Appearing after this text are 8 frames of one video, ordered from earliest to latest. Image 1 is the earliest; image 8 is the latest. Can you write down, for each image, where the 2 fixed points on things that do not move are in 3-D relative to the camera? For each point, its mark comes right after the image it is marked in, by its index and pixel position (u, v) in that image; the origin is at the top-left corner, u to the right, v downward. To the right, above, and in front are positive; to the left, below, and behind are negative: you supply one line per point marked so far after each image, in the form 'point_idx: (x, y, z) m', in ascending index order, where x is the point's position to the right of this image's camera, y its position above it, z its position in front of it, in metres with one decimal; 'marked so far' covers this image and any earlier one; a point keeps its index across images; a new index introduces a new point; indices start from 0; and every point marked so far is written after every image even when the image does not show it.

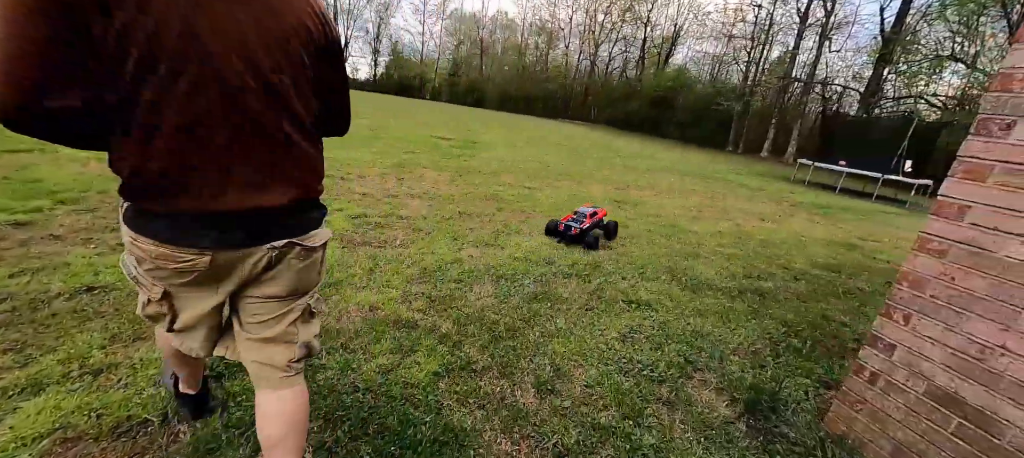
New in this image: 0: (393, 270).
0: (-0.7, -0.2, +2.3) m
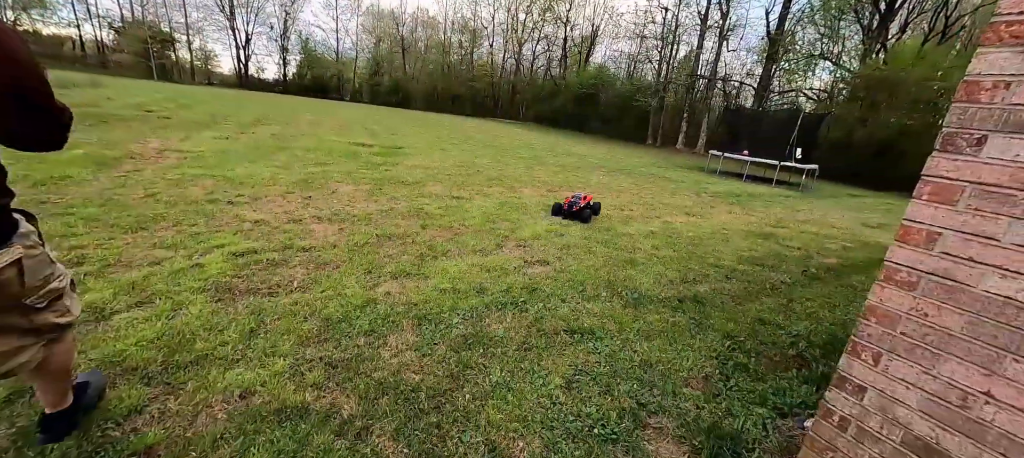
0: (-1.1, -0.5, +1.9) m
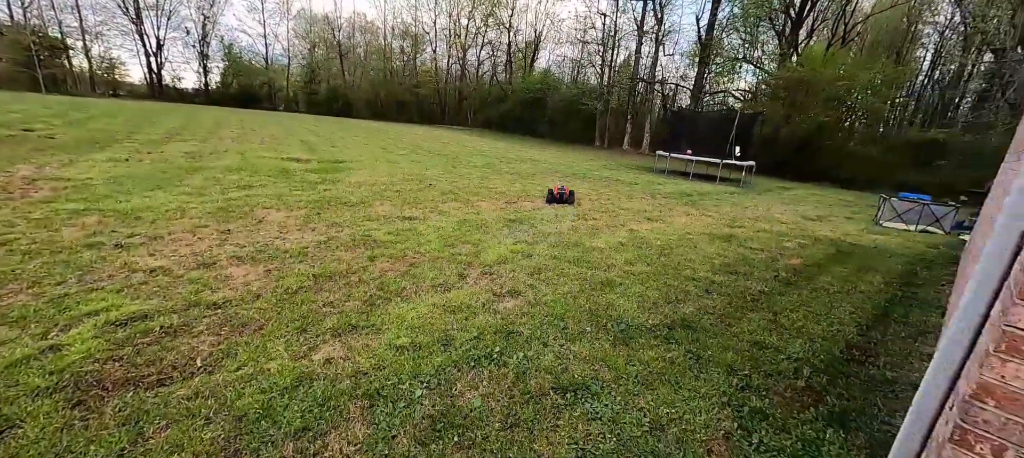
0: (-1.1, -0.7, +1.3) m
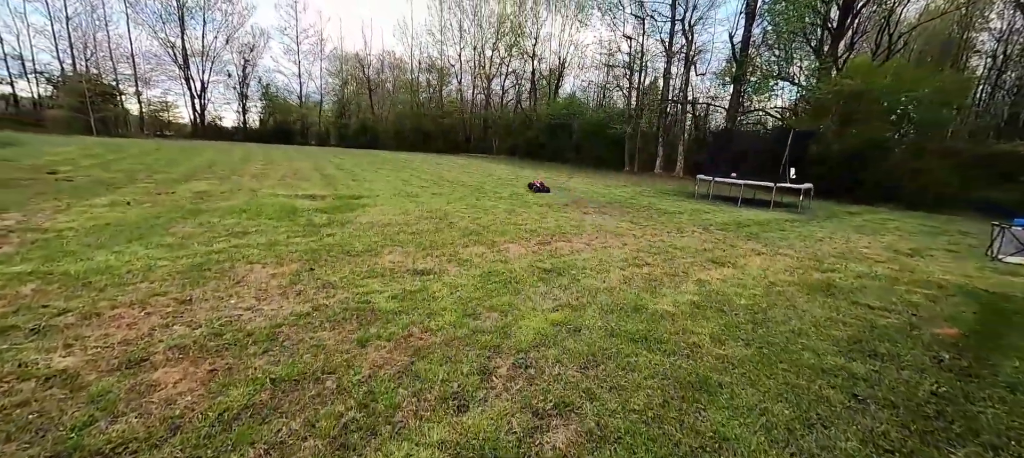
0: (-1.0, -1.0, +0.4) m
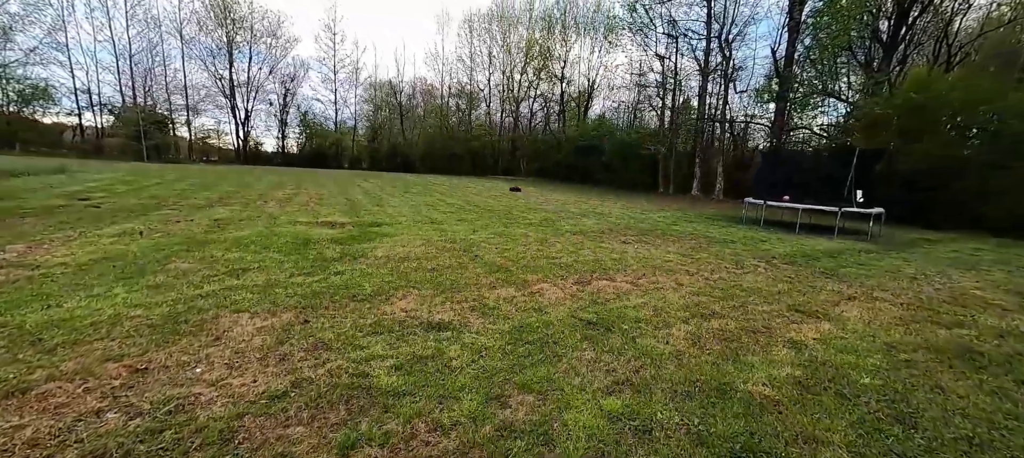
0: (-0.9, -1.2, -0.3) m
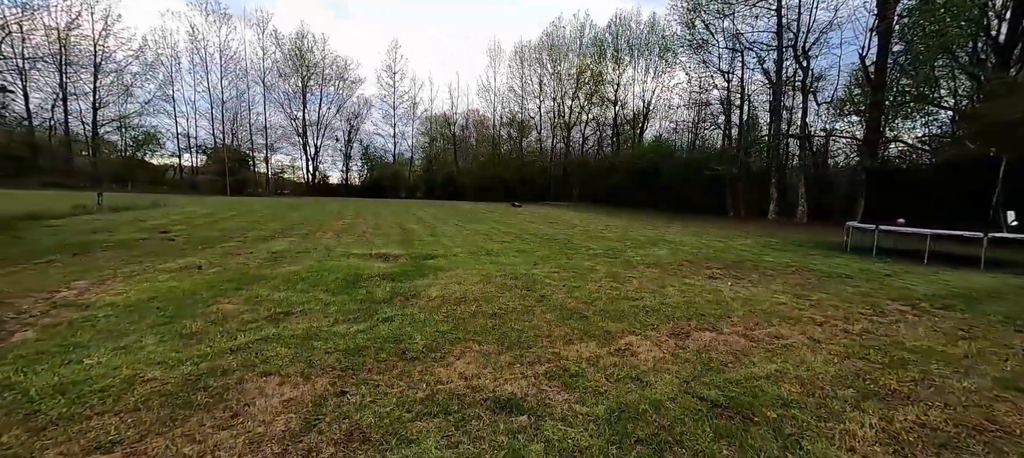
0: (-0.8, -1.2, -1.0) m
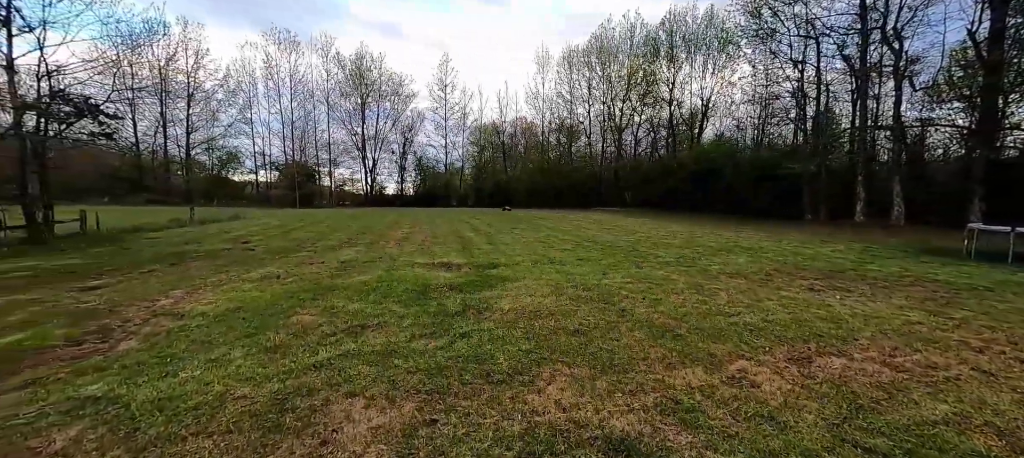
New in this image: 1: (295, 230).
0: (-0.7, -1.2, -1.2) m
1: (-7.5, -0.1, +13.6) m
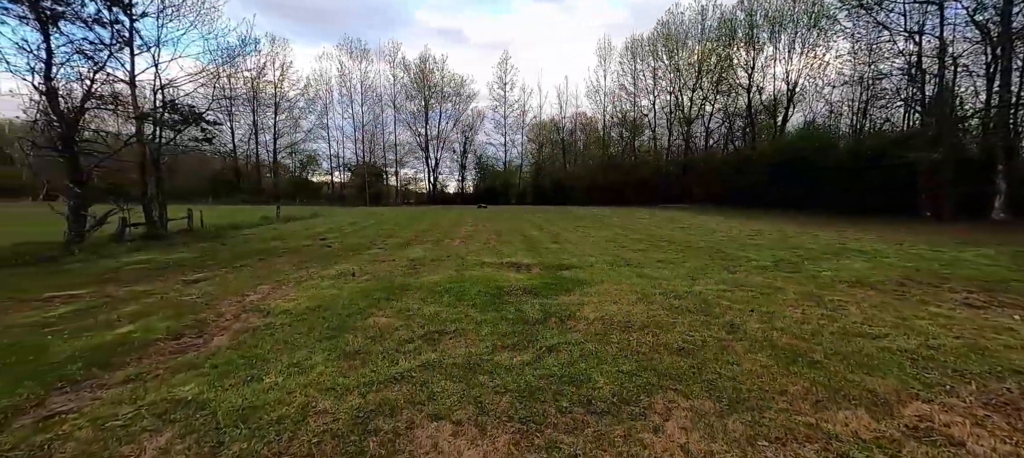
0: (-0.6, -1.3, -1.5) m
1: (-5.2, 0.0, +14.2) m
